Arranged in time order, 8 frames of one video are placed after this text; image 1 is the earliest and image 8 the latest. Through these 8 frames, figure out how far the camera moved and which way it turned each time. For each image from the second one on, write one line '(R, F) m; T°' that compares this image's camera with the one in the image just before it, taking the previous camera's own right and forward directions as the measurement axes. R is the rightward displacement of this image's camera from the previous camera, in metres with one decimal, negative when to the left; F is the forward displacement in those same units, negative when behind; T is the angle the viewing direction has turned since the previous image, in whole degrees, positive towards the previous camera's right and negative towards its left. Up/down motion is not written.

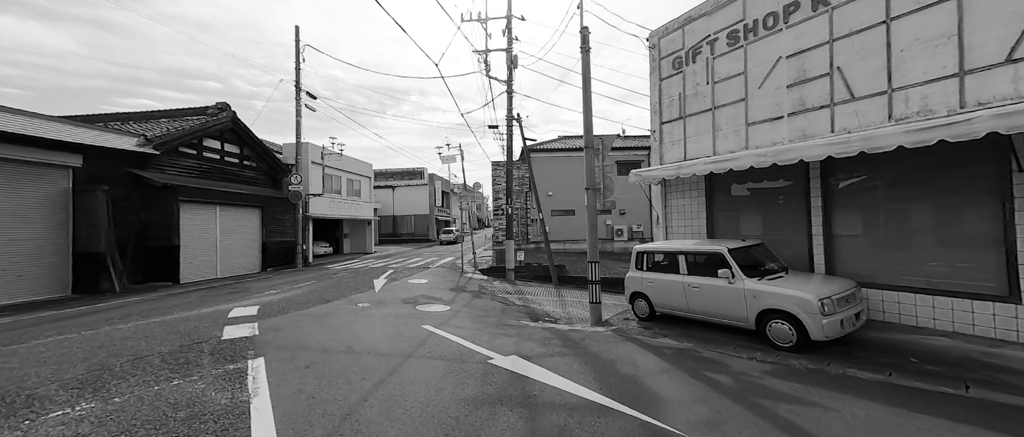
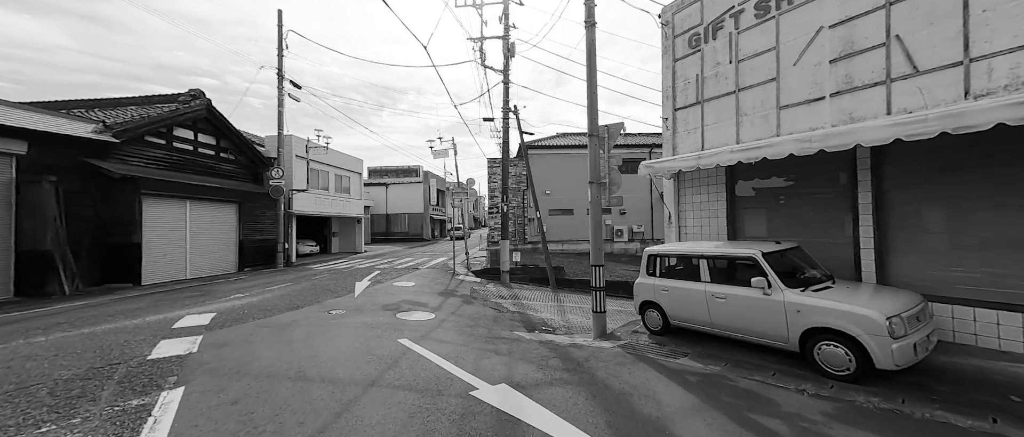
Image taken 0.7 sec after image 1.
(+0.1, +0.9) m; 0°
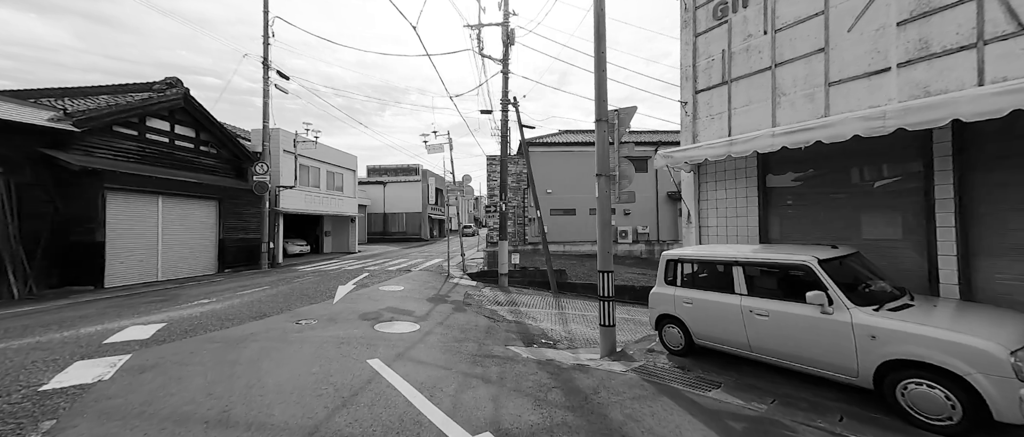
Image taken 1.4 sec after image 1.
(+0.1, +0.9) m; 0°
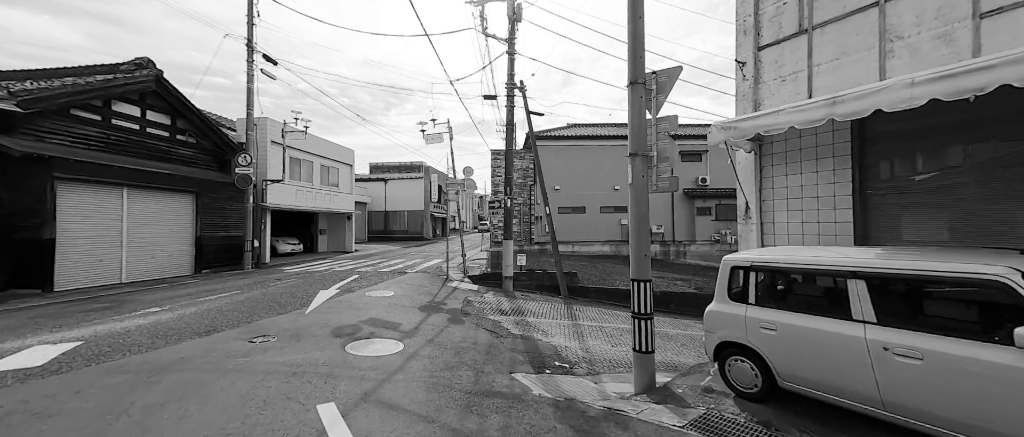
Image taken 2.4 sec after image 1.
(0.0, +1.3) m; -1°
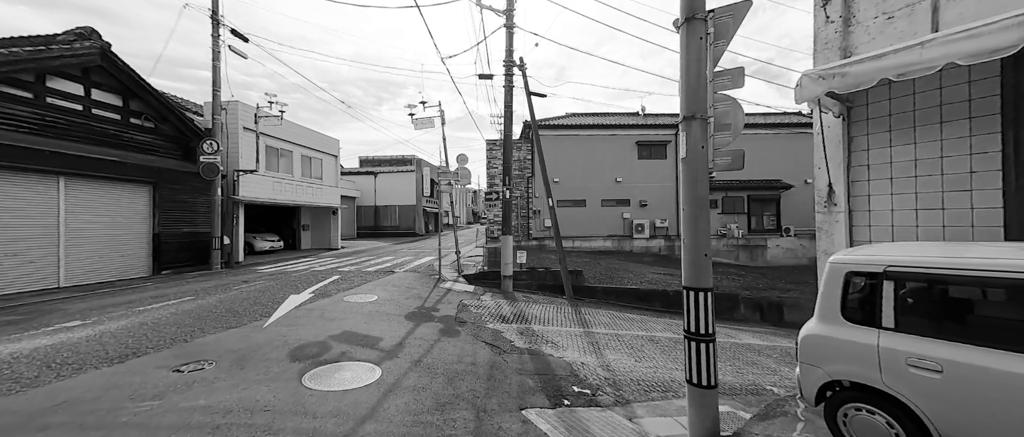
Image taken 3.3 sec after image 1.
(-0.2, +1.1) m; +1°
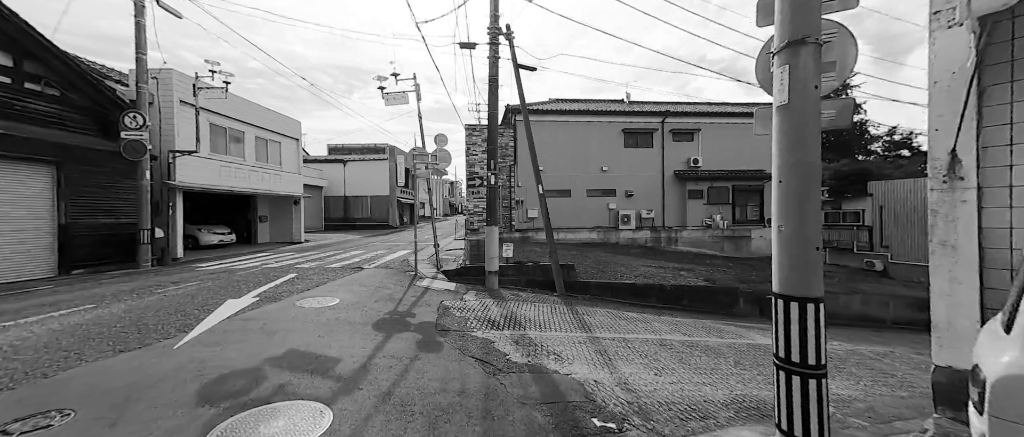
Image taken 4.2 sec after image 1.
(-0.2, +1.1) m; +4°
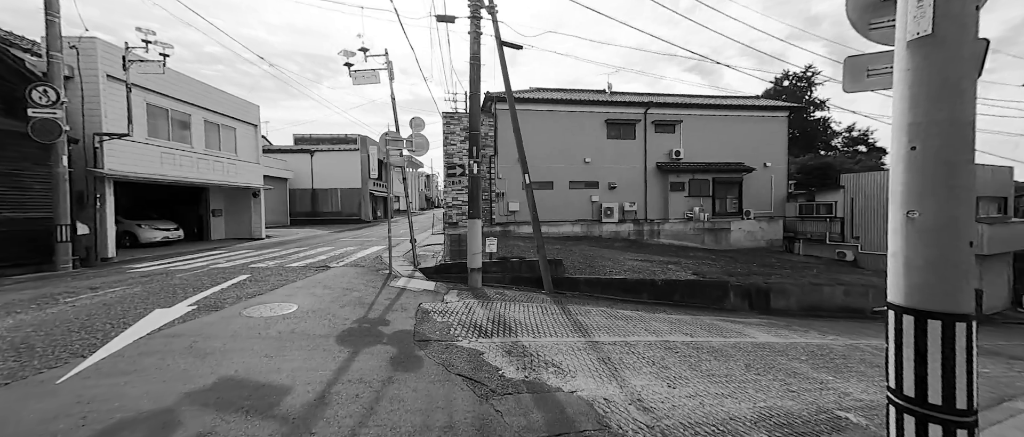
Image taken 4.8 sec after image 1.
(-0.2, +0.8) m; +4°
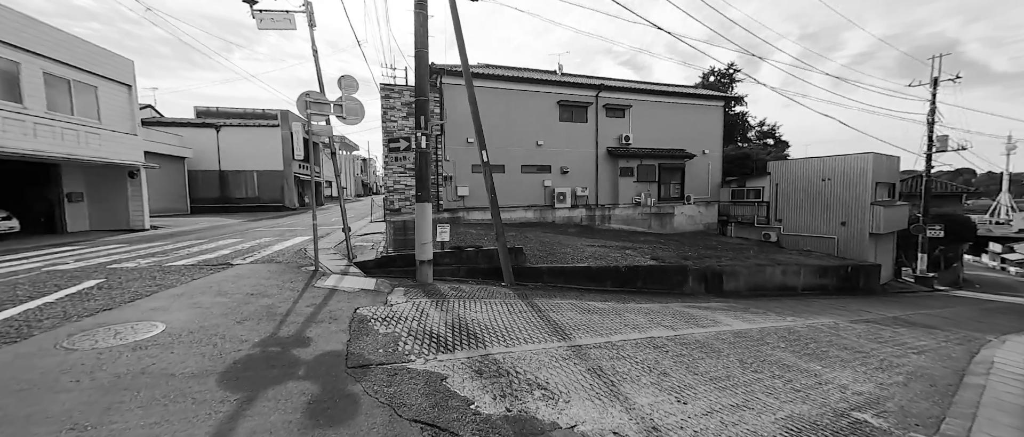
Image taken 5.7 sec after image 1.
(-0.3, +1.1) m; +9°
